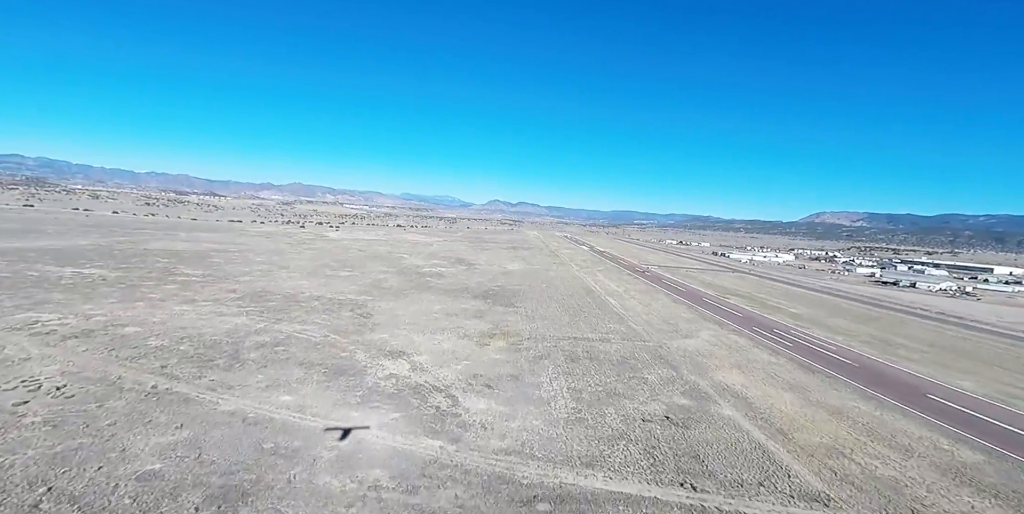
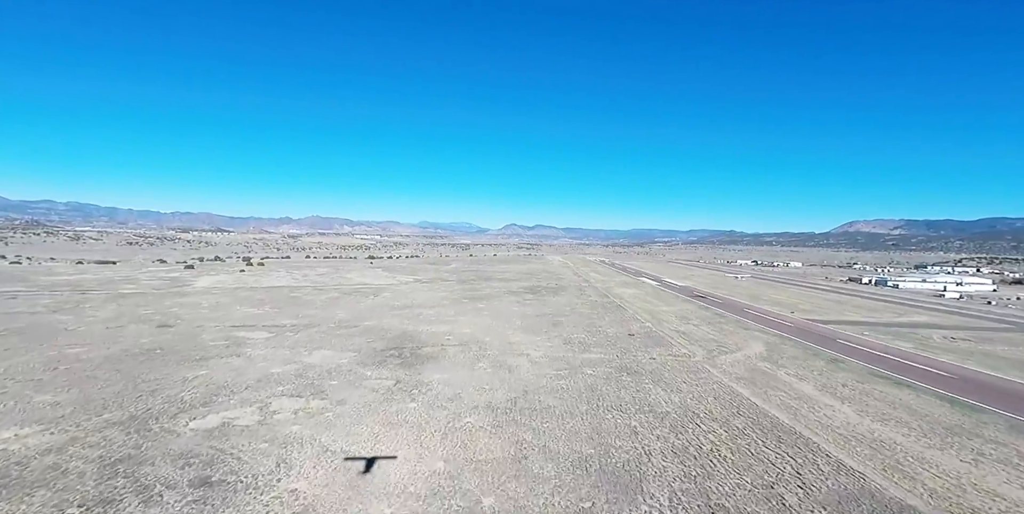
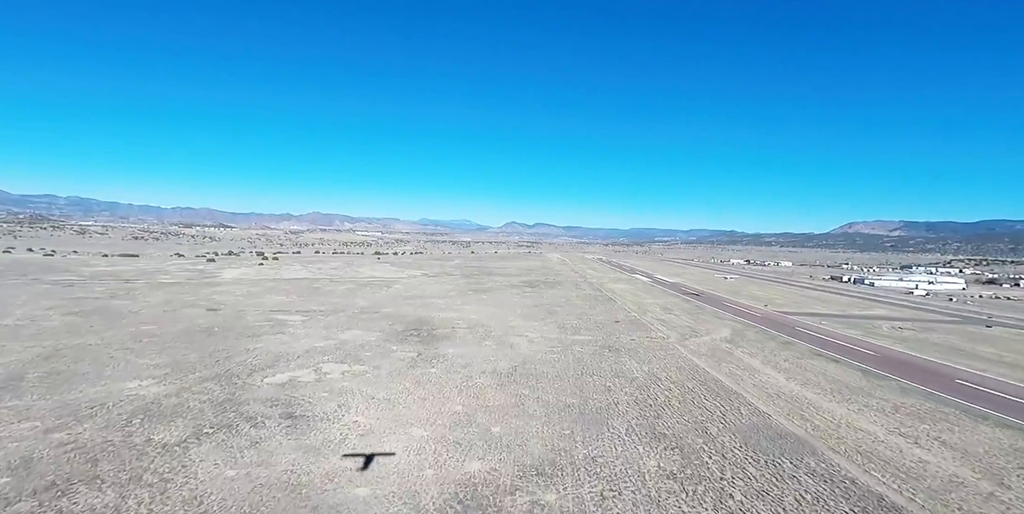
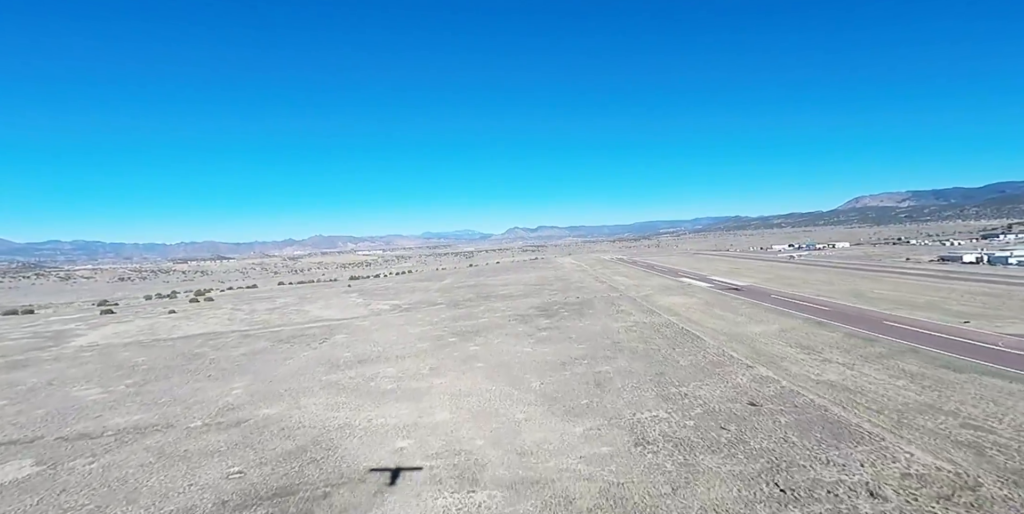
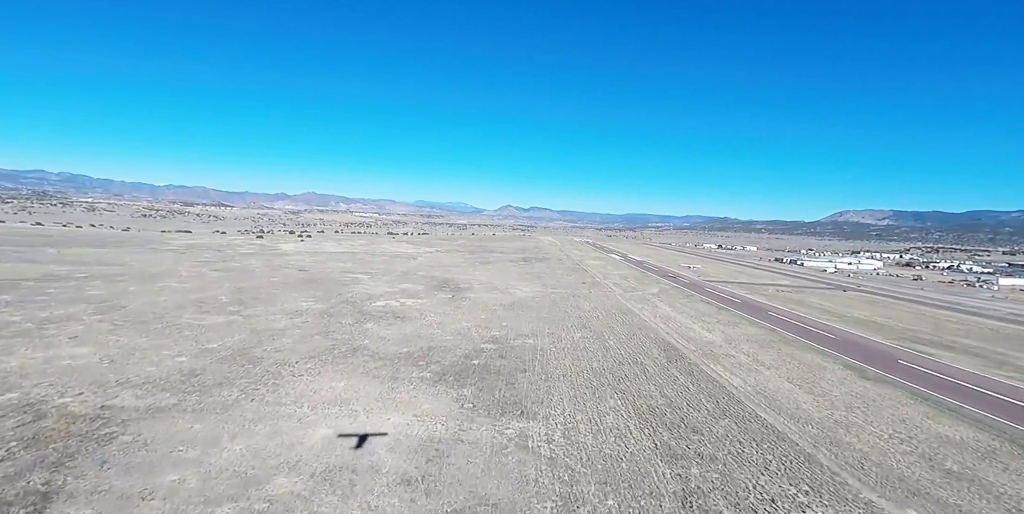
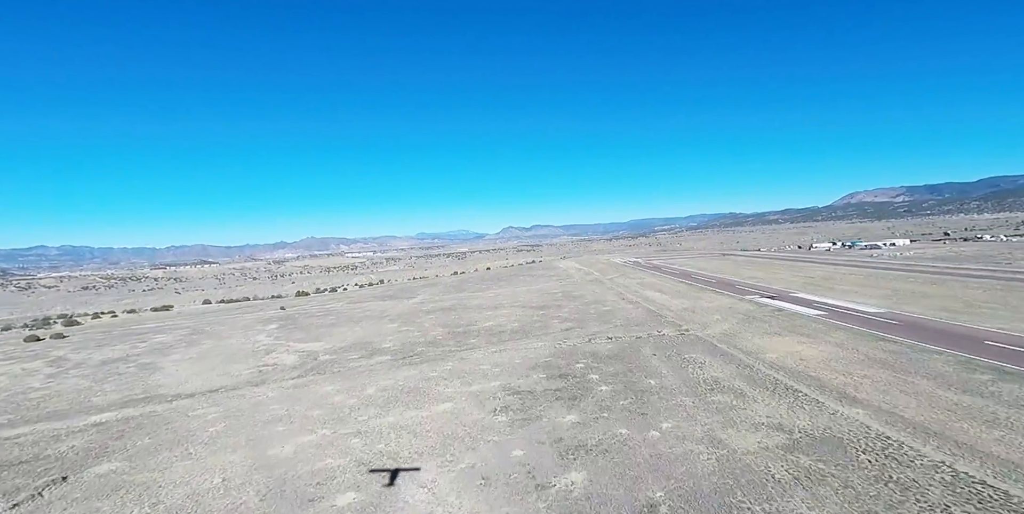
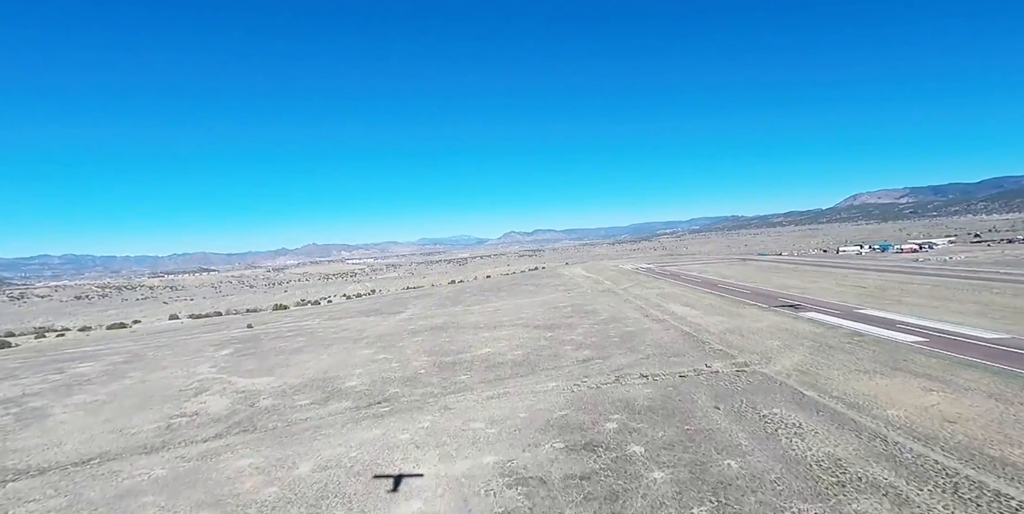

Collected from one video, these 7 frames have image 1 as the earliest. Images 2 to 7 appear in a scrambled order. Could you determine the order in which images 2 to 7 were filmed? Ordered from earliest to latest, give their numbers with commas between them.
5, 3, 2, 4, 6, 7
